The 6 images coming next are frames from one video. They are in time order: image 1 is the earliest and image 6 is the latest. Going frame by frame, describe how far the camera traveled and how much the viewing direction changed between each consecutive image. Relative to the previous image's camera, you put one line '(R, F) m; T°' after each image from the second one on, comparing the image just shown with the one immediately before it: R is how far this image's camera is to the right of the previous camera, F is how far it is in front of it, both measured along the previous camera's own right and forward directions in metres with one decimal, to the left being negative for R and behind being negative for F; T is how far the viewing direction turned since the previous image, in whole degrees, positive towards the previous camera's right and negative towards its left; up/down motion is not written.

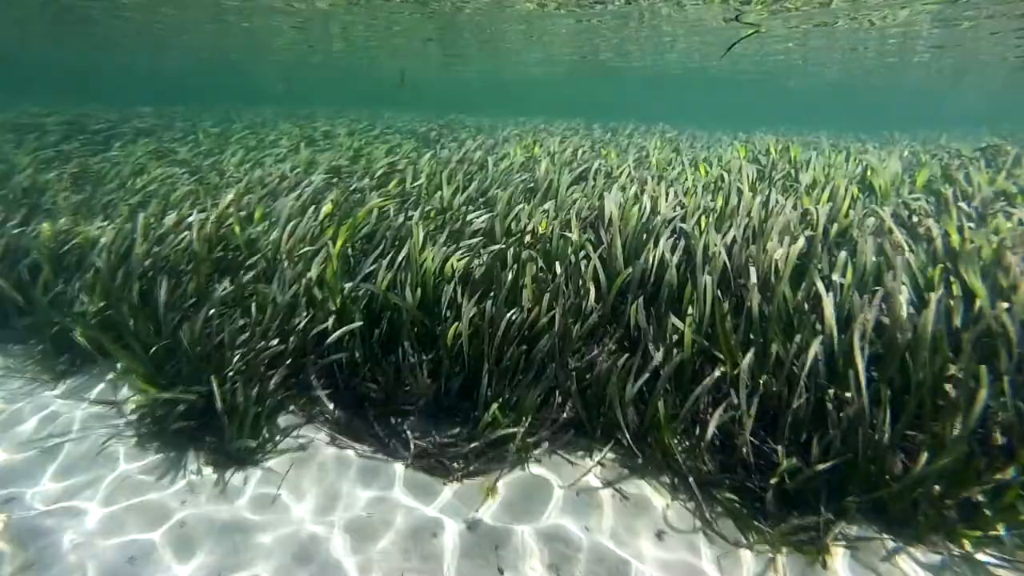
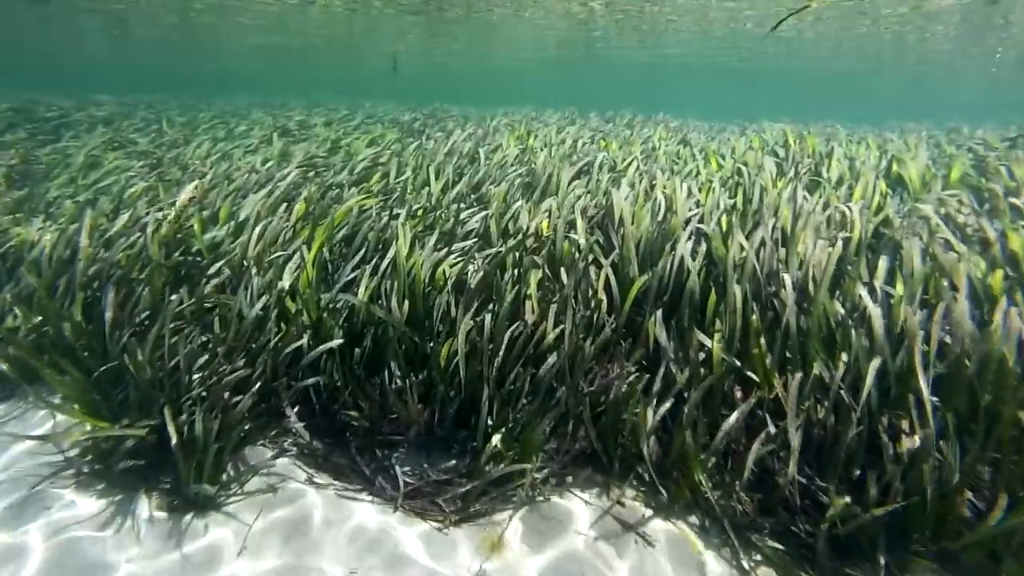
(-0.1, +0.4) m; +2°
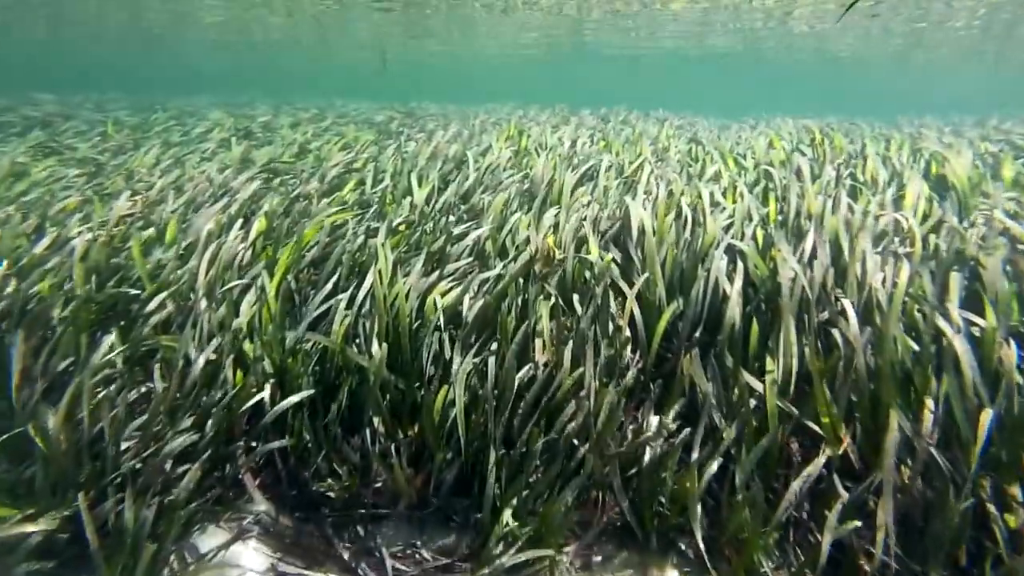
(-0.1, +0.5) m; +2°
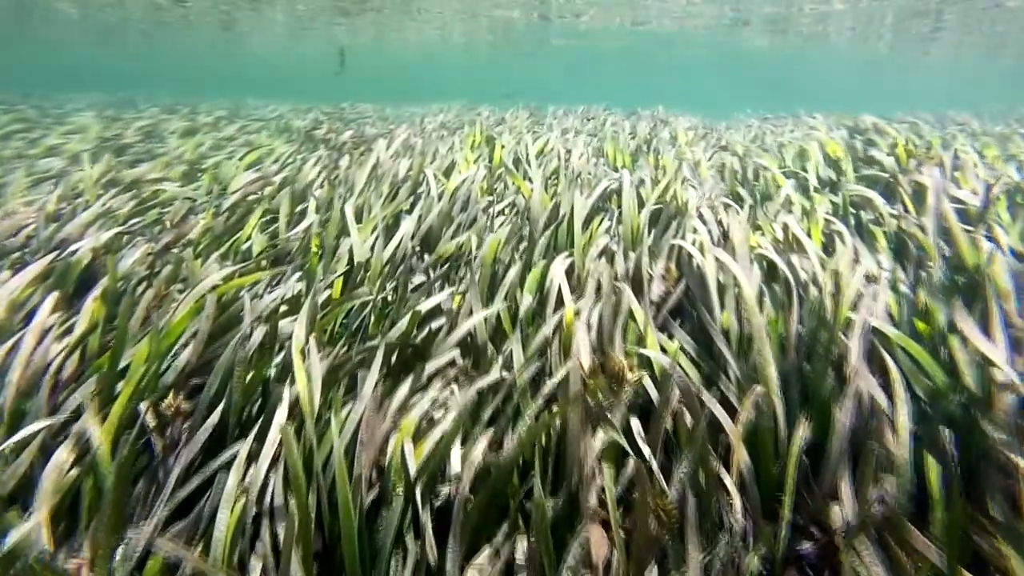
(-0.2, +1.1) m; +6°
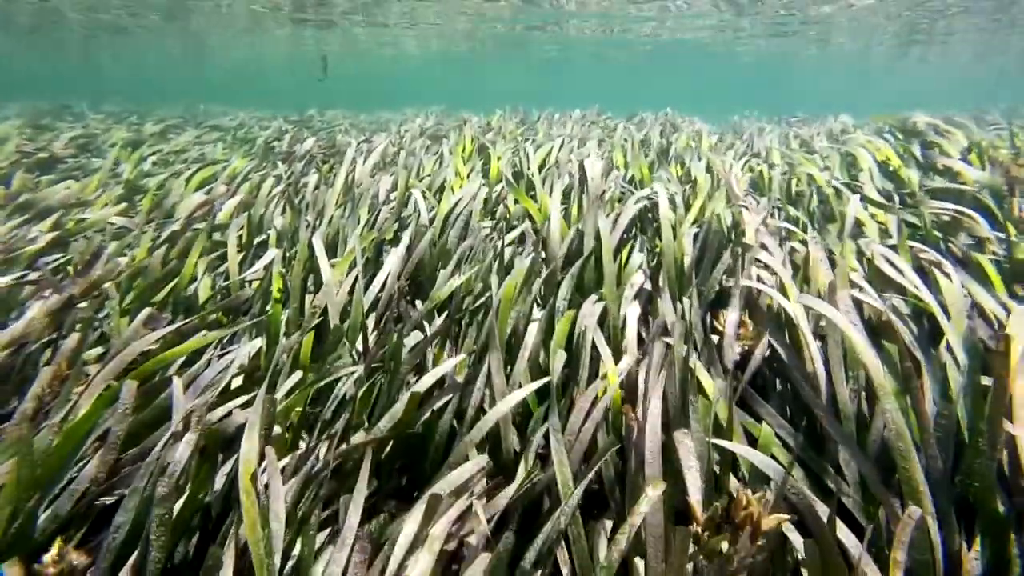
(-0.1, +0.5) m; +2°
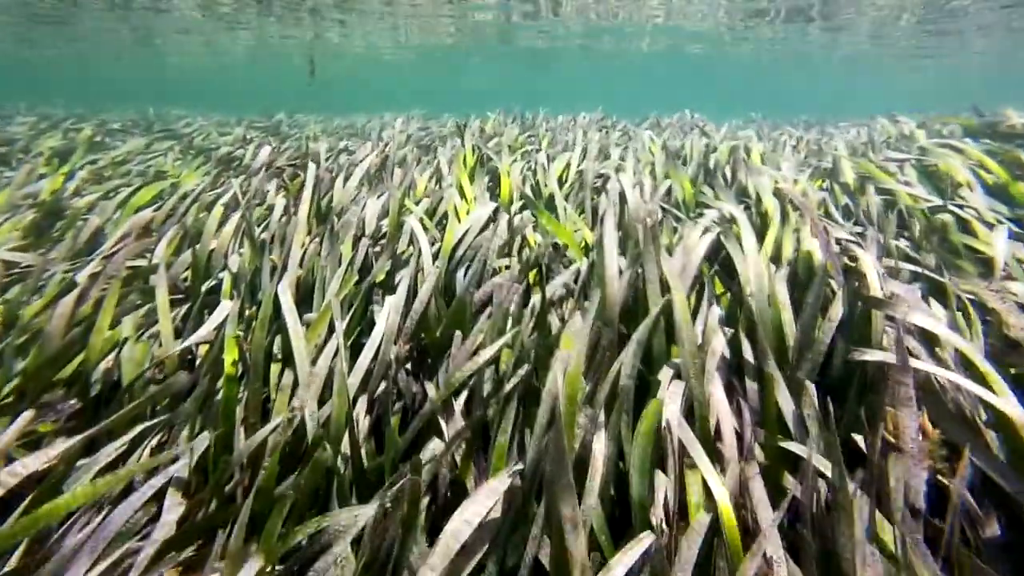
(-0.2, +0.5) m; +2°
